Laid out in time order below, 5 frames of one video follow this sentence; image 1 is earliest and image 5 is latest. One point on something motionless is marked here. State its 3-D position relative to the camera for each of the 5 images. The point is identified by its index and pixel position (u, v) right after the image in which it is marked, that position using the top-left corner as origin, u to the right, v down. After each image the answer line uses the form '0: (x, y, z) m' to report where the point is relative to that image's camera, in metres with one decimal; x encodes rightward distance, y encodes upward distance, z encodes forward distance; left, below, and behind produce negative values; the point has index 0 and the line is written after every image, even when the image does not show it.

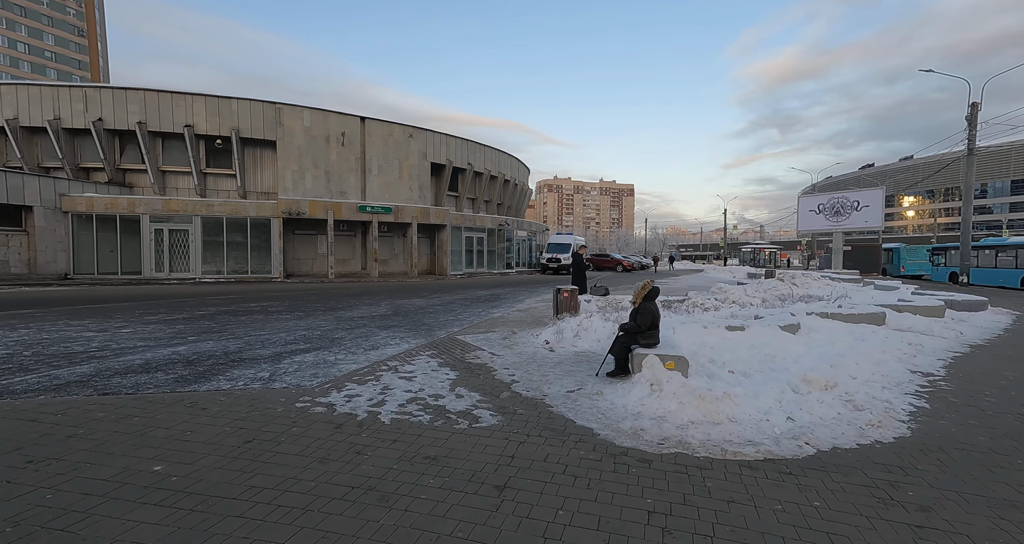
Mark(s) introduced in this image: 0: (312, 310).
0: (-5.3, -1.0, +12.1) m
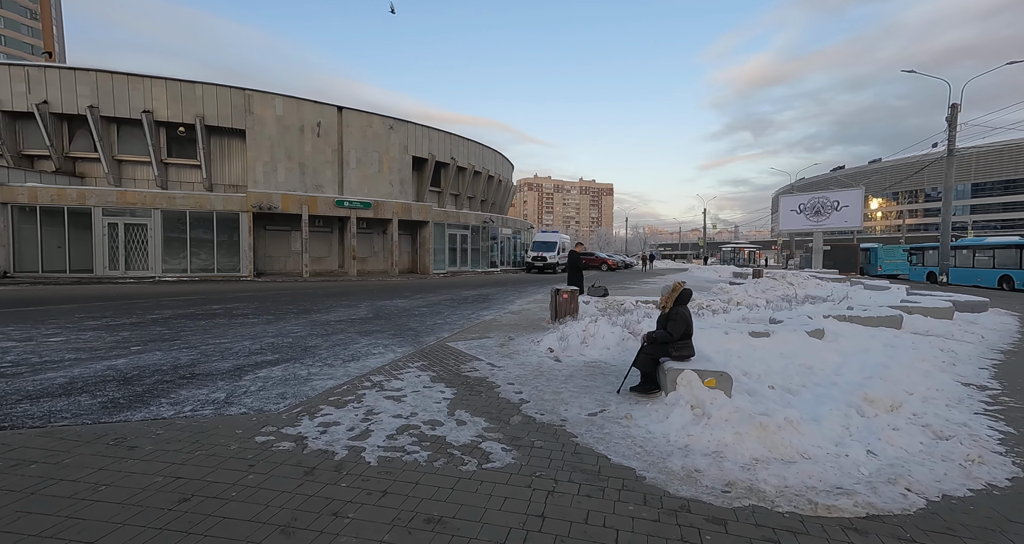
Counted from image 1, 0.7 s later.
0: (-5.5, -1.0, +10.9) m
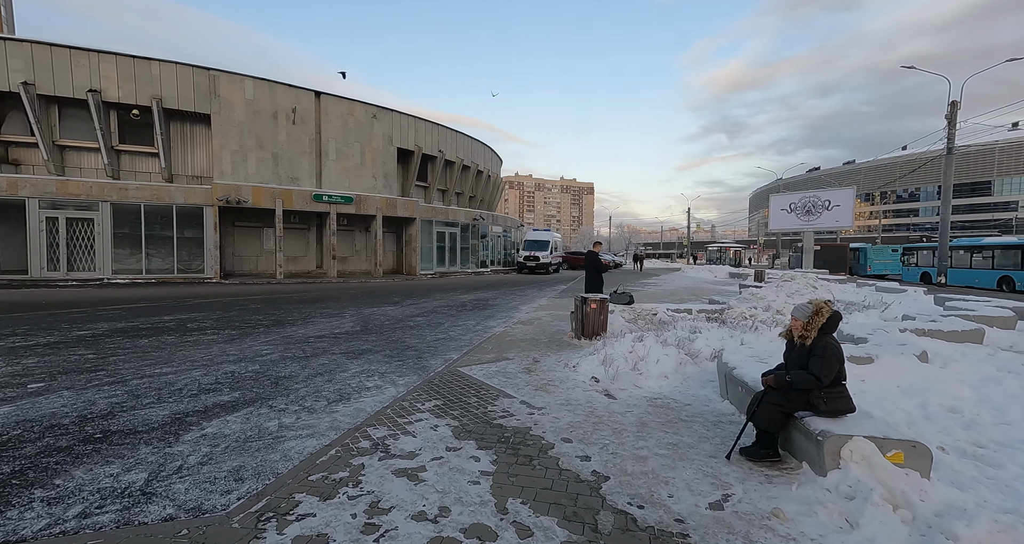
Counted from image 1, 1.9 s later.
0: (-5.2, -1.1, +9.0) m
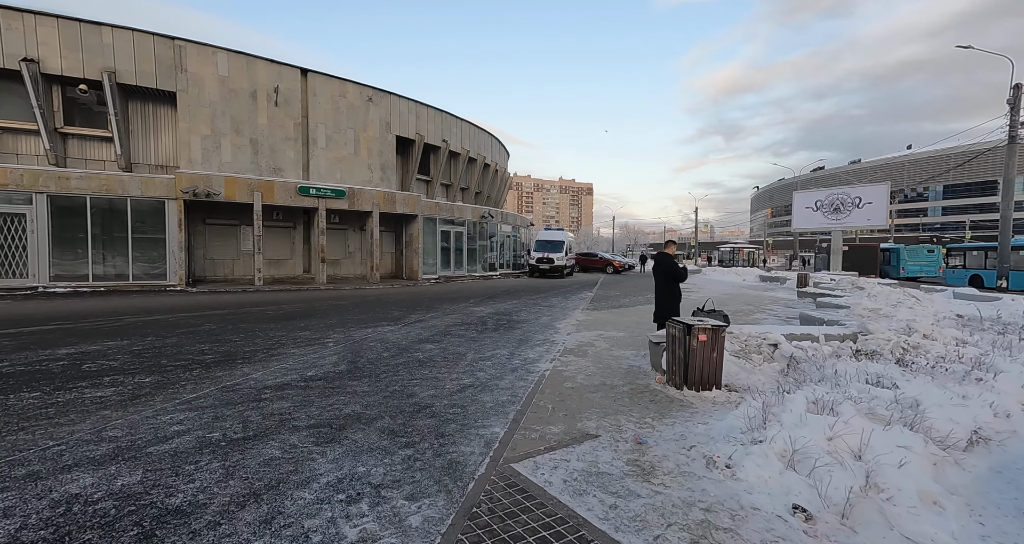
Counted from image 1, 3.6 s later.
0: (-4.4, -1.2, +6.0) m
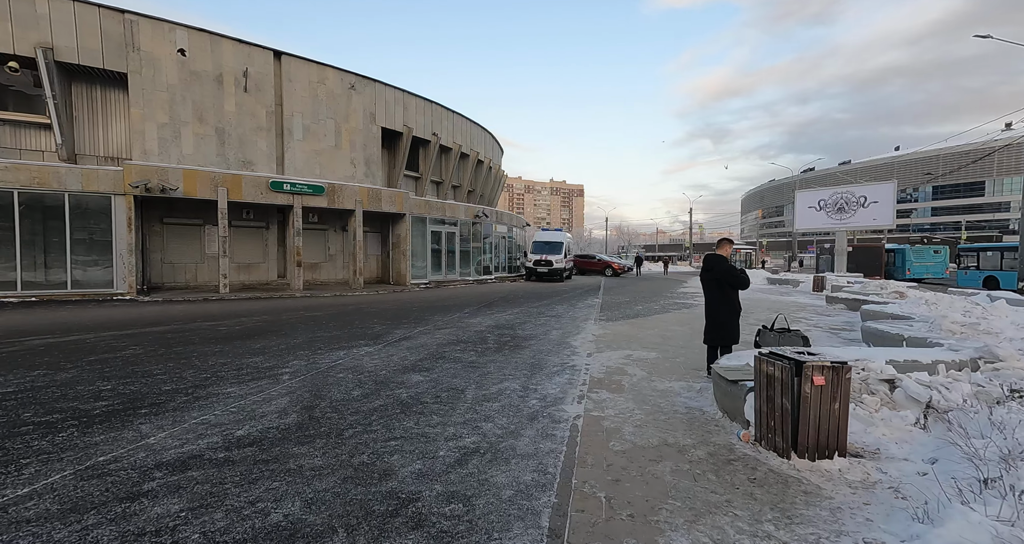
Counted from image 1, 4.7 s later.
0: (-4.2, -1.4, +4.0) m
